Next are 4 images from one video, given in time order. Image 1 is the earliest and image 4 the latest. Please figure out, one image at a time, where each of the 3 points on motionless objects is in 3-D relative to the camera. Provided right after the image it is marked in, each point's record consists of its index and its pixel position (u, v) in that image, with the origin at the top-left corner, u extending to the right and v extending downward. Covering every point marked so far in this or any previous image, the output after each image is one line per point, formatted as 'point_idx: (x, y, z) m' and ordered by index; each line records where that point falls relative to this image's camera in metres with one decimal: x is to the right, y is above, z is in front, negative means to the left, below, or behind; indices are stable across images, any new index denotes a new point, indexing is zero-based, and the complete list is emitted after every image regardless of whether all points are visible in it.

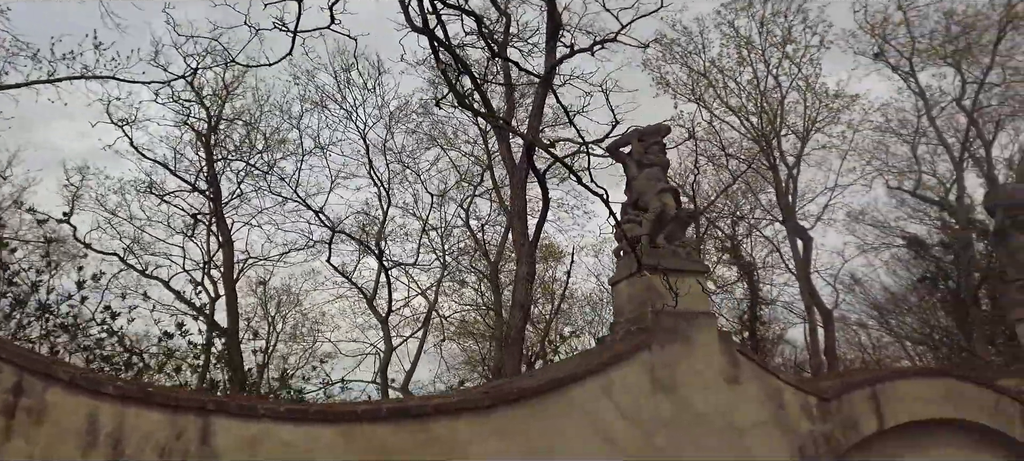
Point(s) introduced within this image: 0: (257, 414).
0: (-1.2, -0.9, +4.4) m
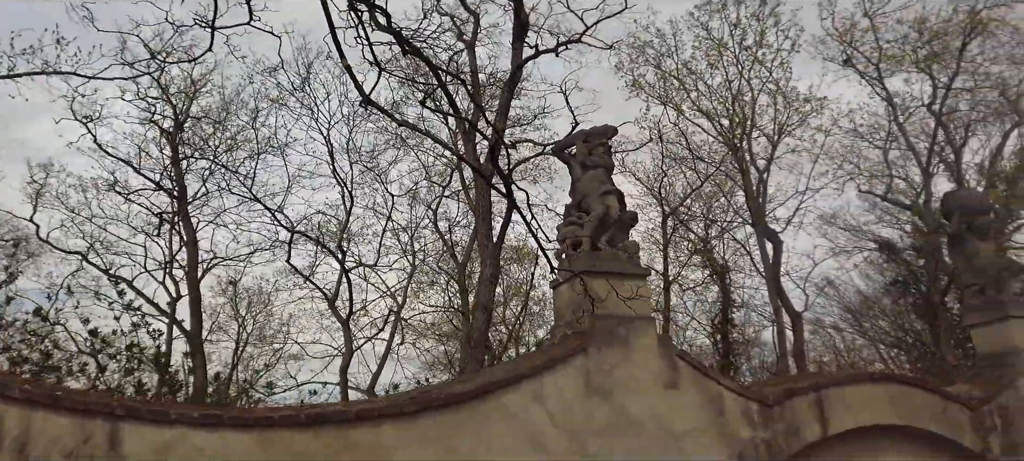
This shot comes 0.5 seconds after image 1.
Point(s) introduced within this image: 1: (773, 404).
0: (-1.6, -0.9, +4.2) m
1: (+1.6, -1.1, +5.7) m
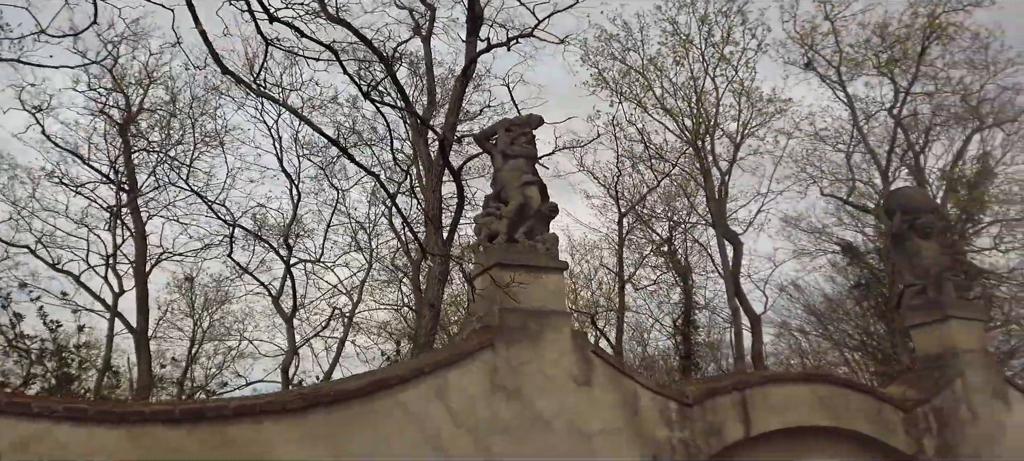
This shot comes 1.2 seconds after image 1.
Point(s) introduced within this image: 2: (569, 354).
0: (-2.1, -0.8, +4.0) m
1: (+1.1, -1.0, +5.5) m
2: (+0.3, -0.7, +5.3) m
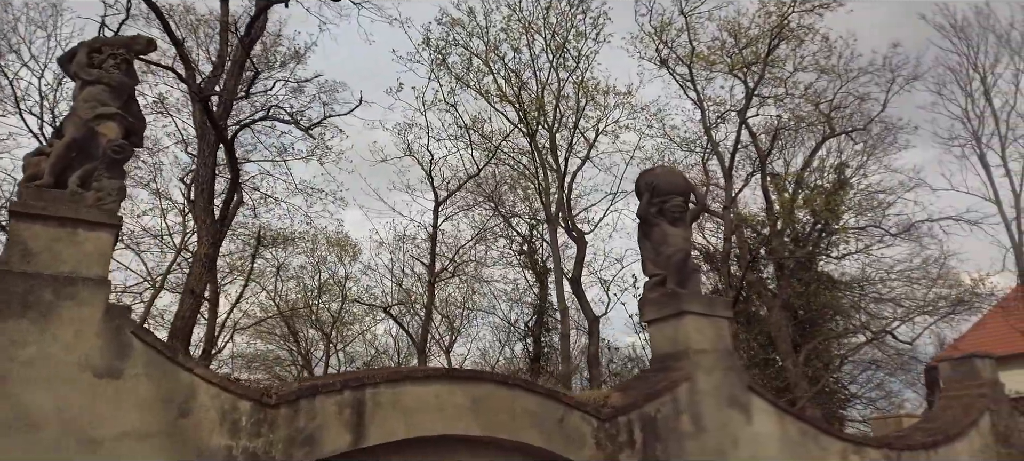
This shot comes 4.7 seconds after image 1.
0: (-4.0, -0.4, +2.4) m
1: (-1.1, -0.8, +4.3) m
2: (-1.8, -0.4, +4.0) m
